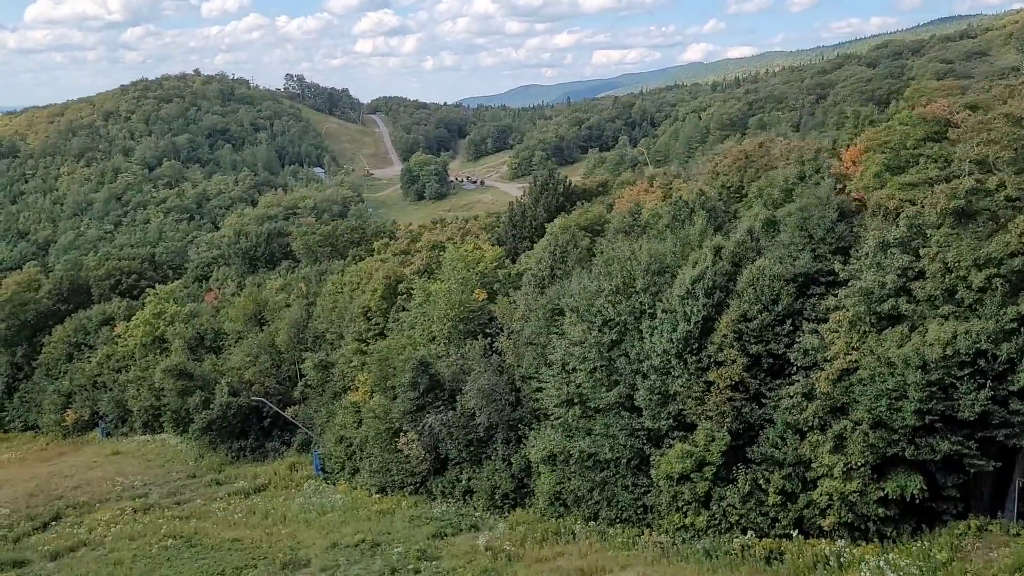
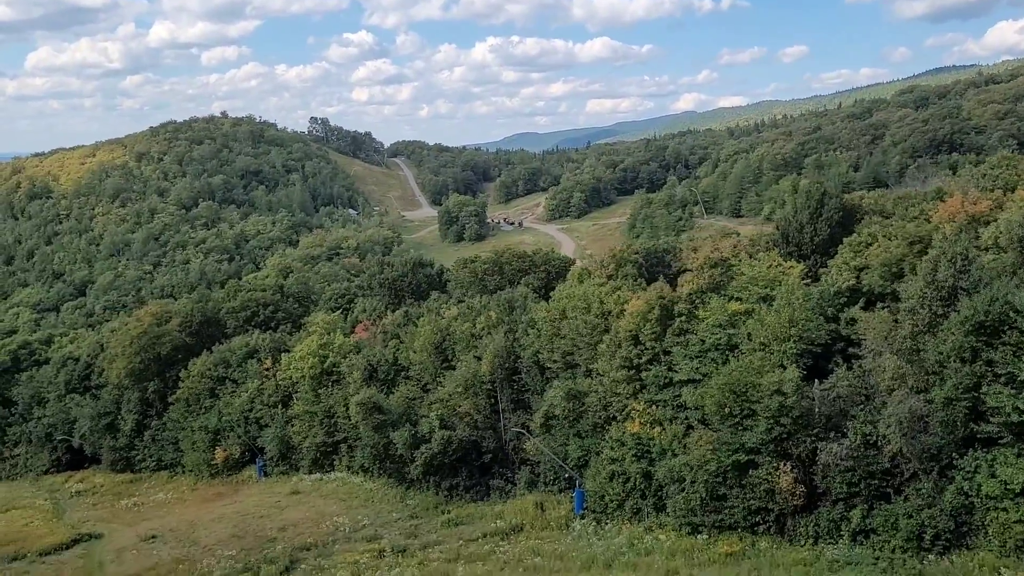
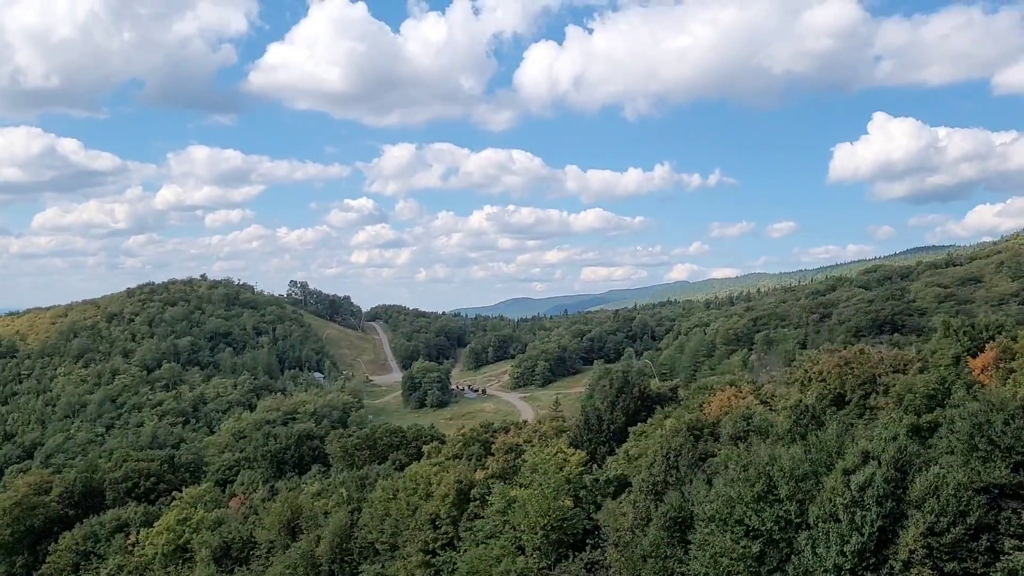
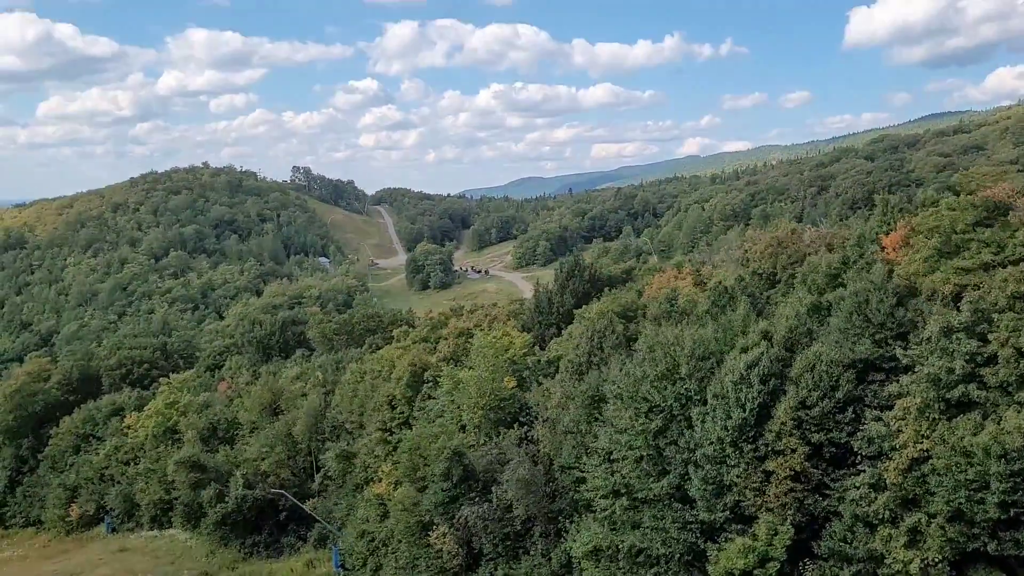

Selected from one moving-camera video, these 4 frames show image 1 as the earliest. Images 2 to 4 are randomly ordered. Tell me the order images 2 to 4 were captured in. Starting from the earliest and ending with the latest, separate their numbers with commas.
4, 3, 2
